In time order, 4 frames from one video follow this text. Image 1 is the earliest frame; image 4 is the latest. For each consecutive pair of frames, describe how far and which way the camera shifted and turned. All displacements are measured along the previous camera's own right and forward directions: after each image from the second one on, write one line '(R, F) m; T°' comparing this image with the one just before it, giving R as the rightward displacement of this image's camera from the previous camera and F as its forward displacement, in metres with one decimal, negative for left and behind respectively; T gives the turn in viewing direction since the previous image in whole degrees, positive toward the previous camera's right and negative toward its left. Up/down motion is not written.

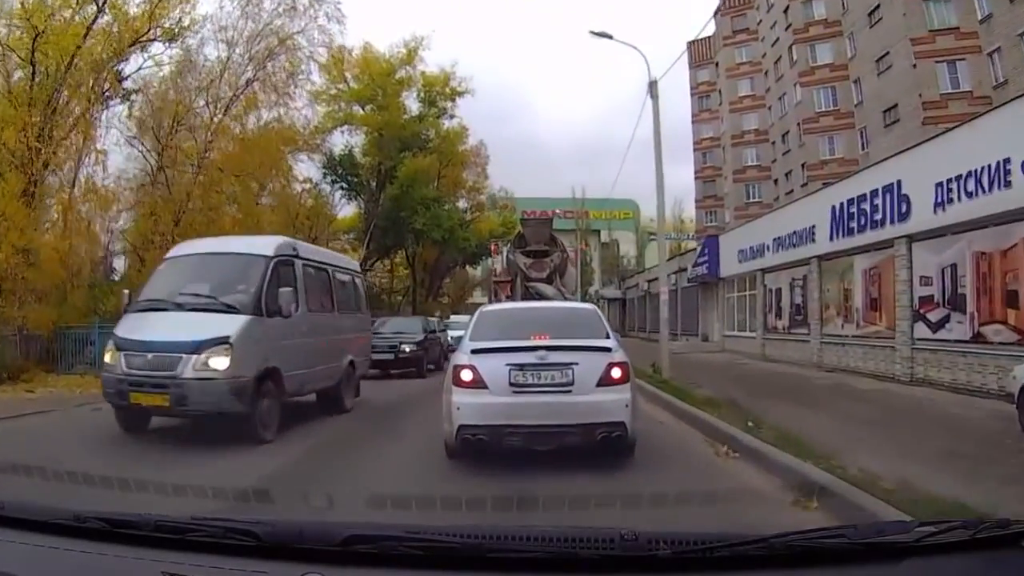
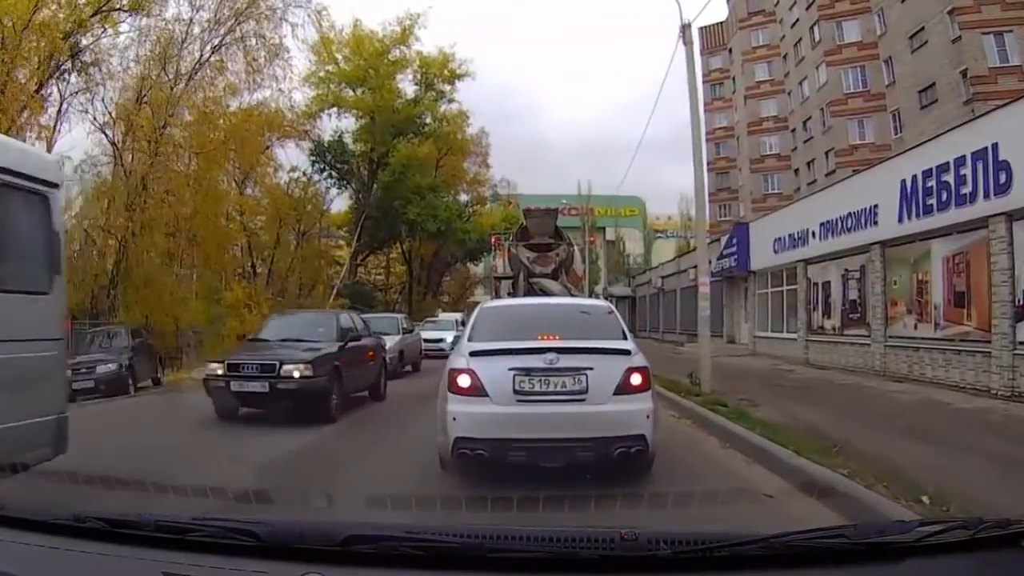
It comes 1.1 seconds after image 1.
(0.0, +0.9) m; 0°
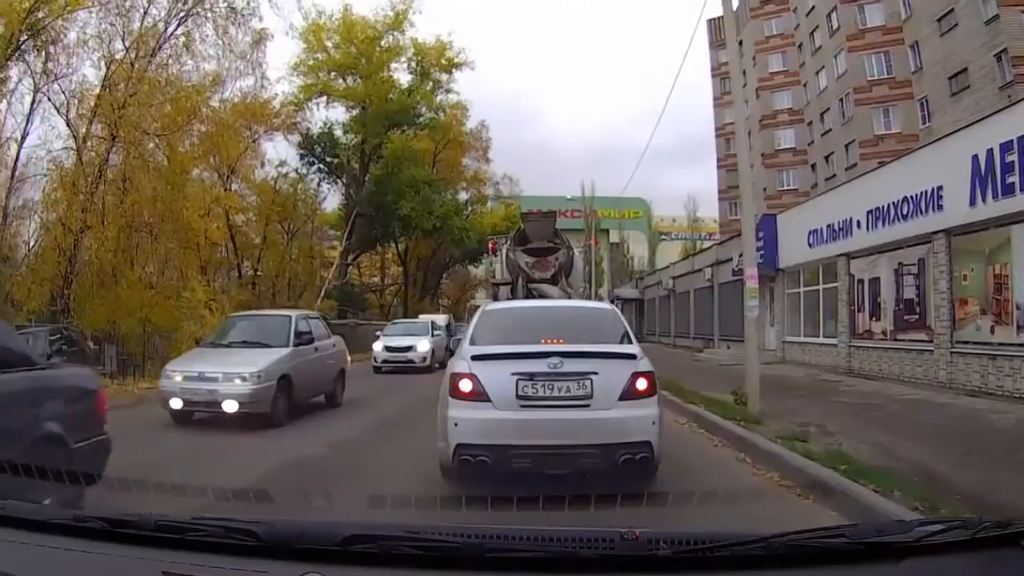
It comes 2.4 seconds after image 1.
(0.0, +0.7) m; 0°
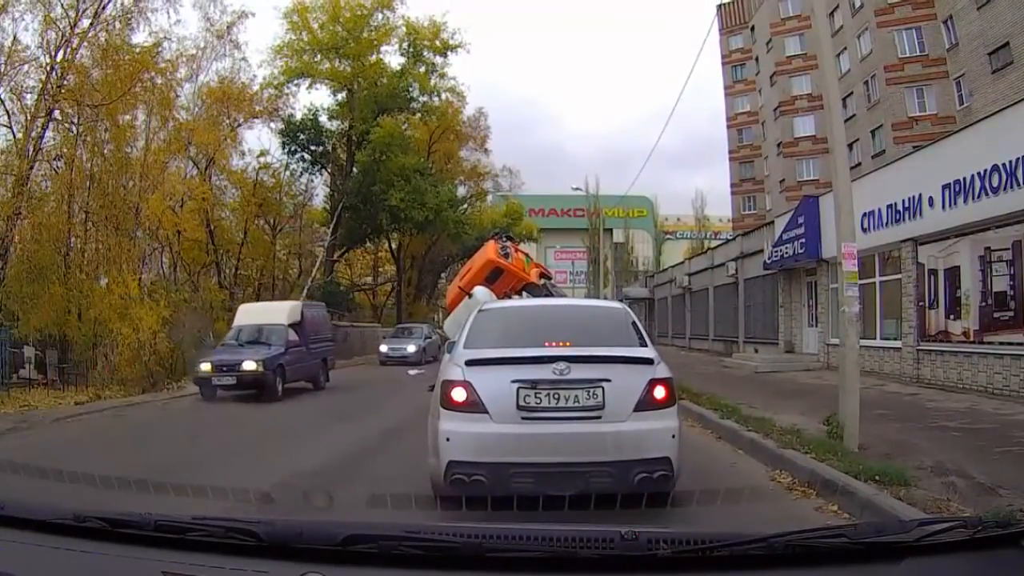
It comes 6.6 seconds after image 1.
(0.0, +0.8) m; 0°
